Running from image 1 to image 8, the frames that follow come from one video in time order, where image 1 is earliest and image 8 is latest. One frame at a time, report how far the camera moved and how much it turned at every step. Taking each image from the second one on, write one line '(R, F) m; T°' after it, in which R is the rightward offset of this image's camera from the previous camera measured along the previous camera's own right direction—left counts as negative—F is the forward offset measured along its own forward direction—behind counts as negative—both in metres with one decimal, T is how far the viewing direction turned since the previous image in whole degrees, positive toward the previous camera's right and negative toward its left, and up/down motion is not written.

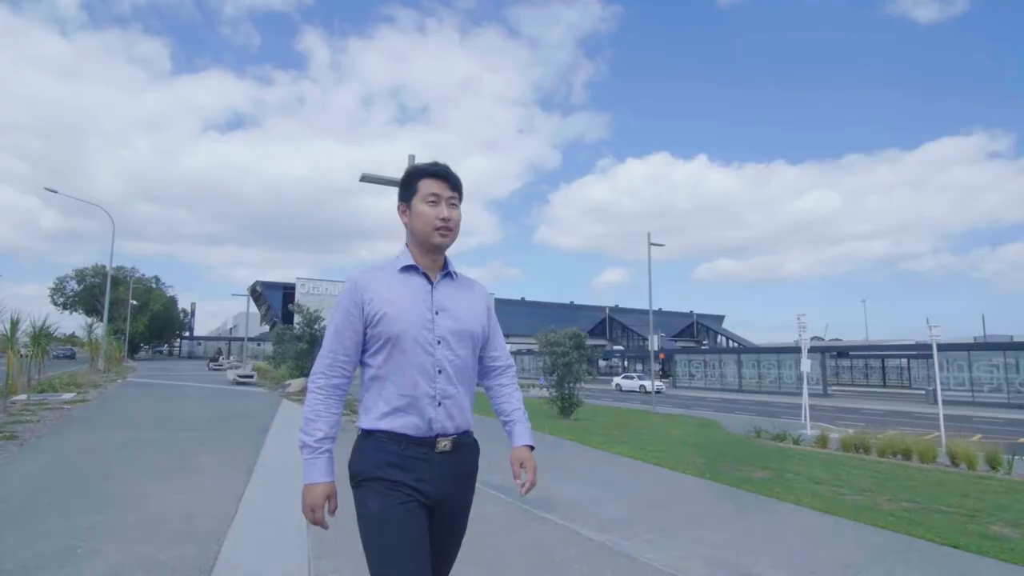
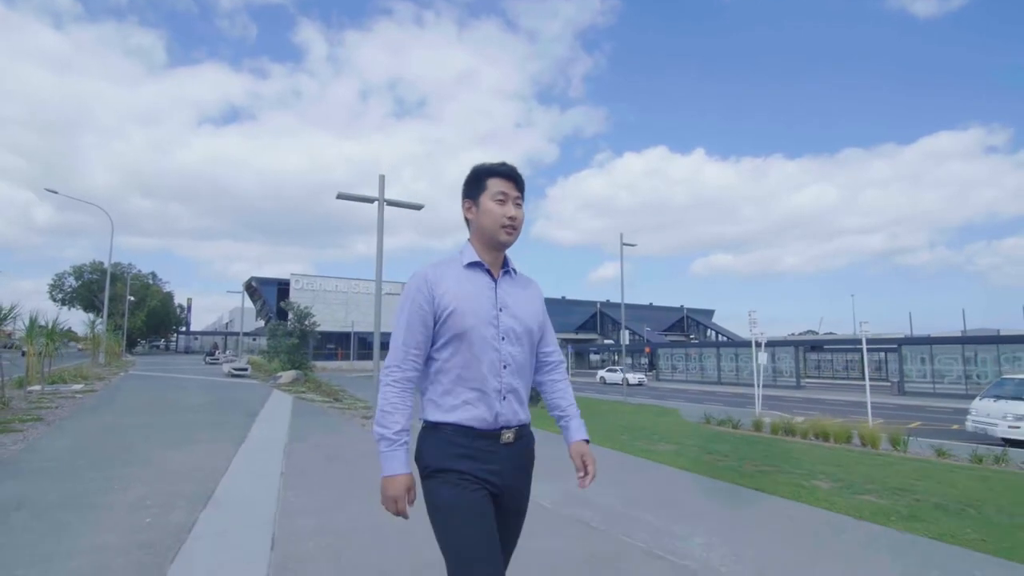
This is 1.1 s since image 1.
(-0.9, +0.9) m; 0°
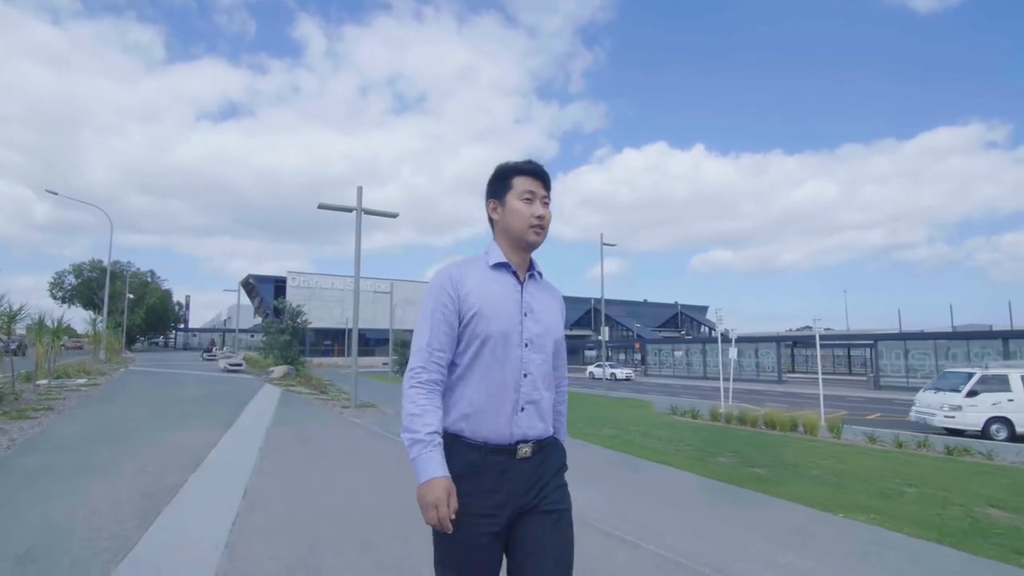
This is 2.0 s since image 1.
(0.0, +0.7) m; 0°
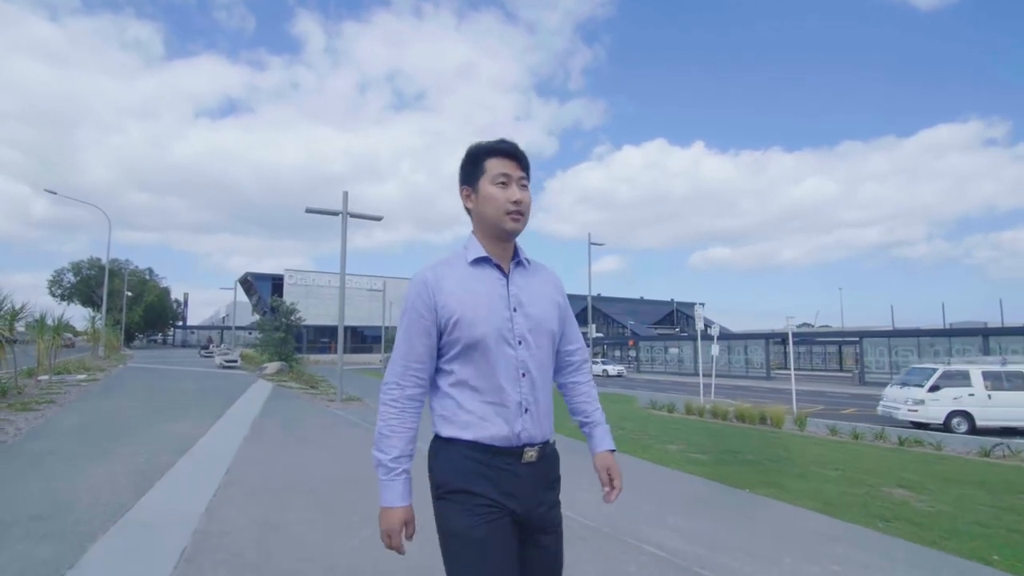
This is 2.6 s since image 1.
(+0.4, -0.5) m; 0°
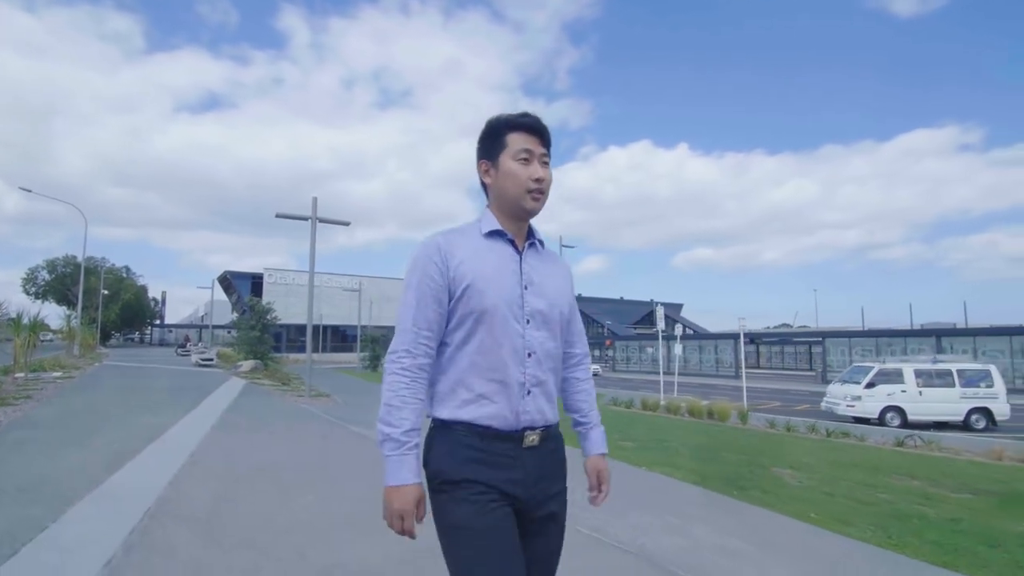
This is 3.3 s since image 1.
(+0.4, -0.6) m; +1°
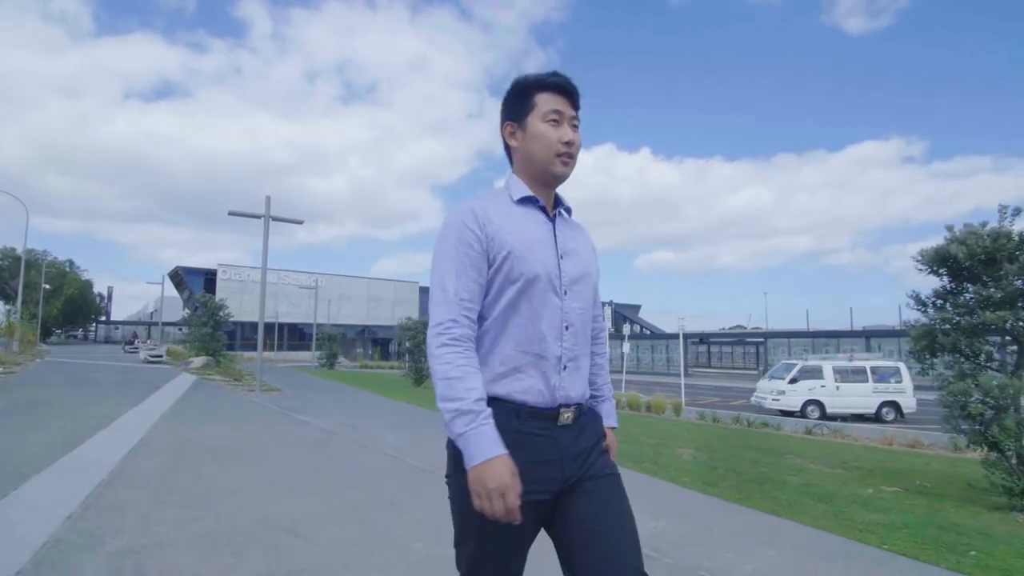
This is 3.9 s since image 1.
(+0.2, -0.6) m; +3°
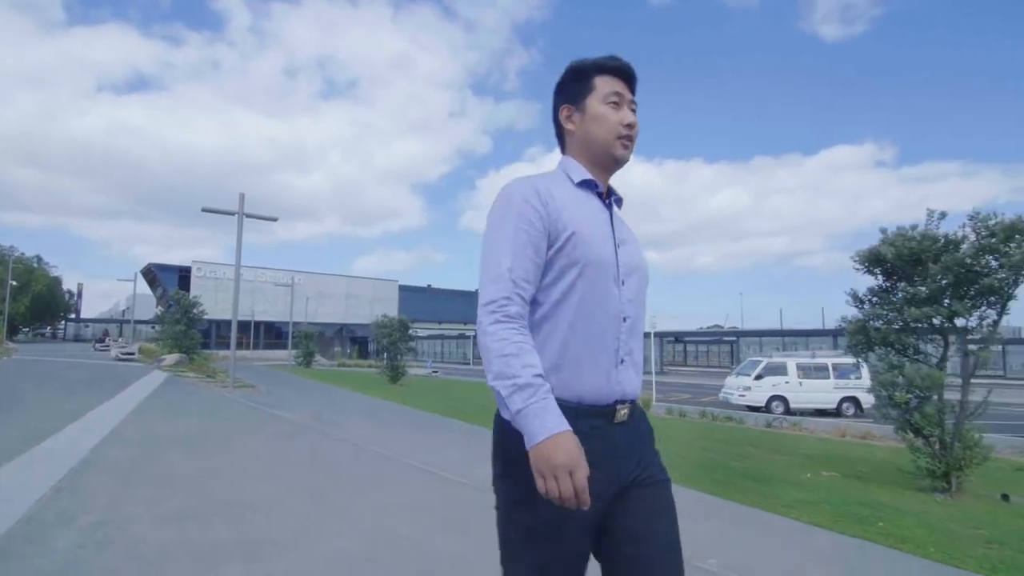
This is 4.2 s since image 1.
(+0.1, -0.2) m; +2°
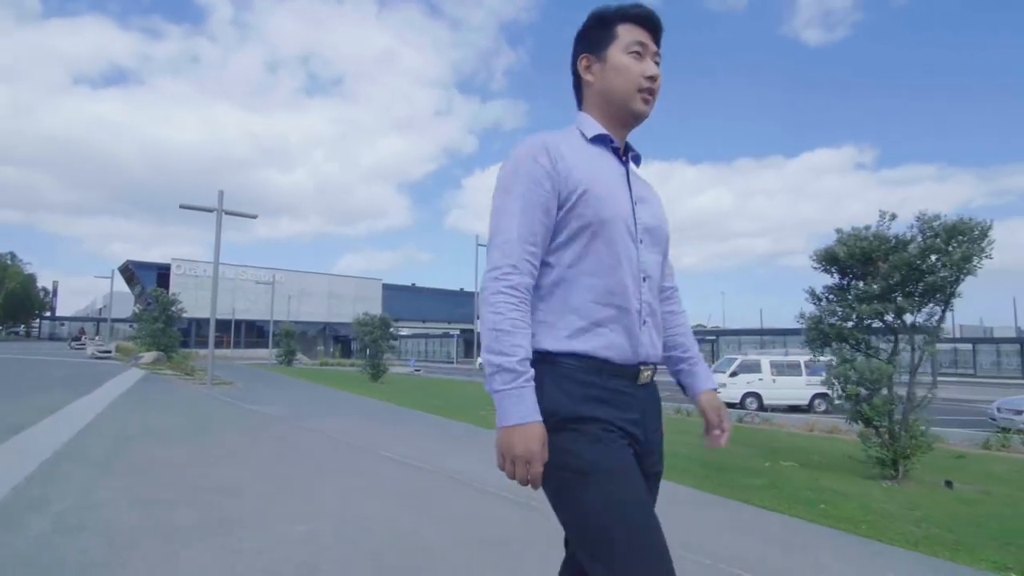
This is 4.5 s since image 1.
(+0.1, -0.1) m; +1°
